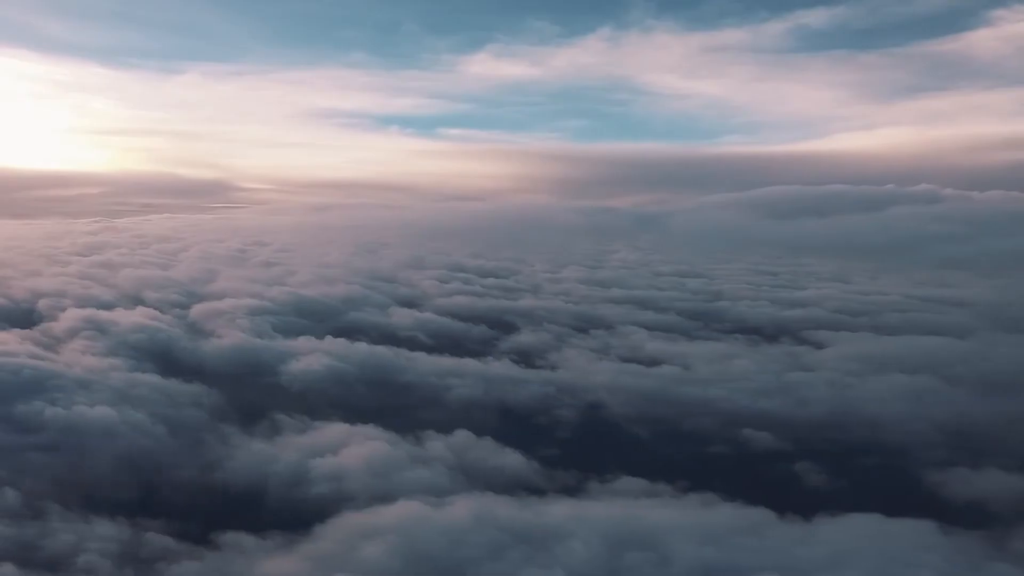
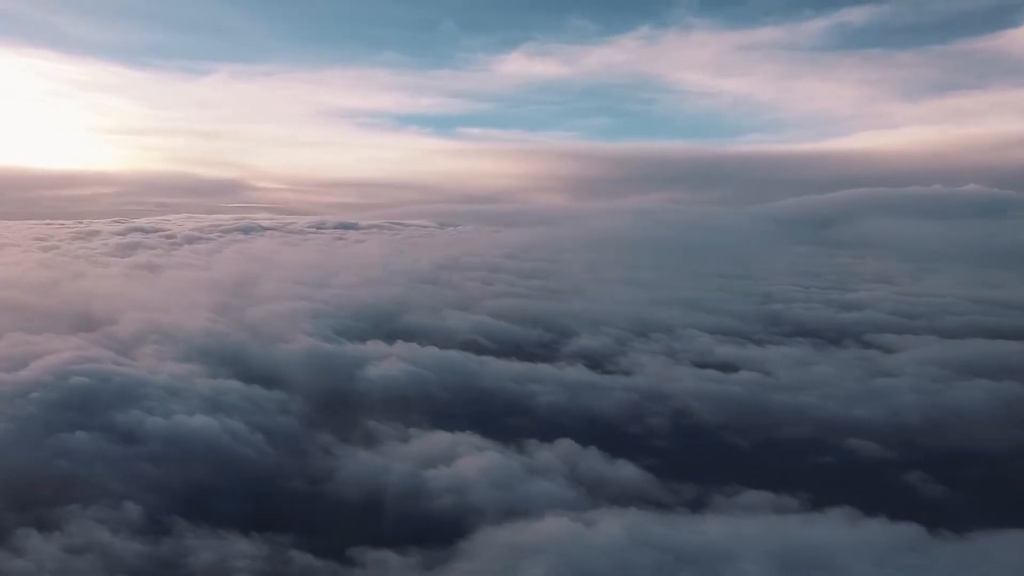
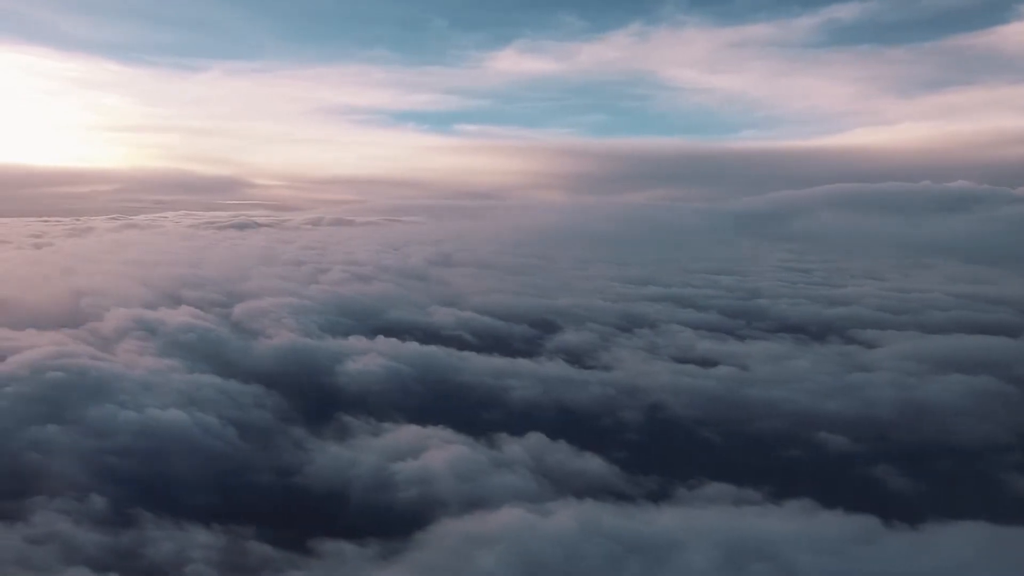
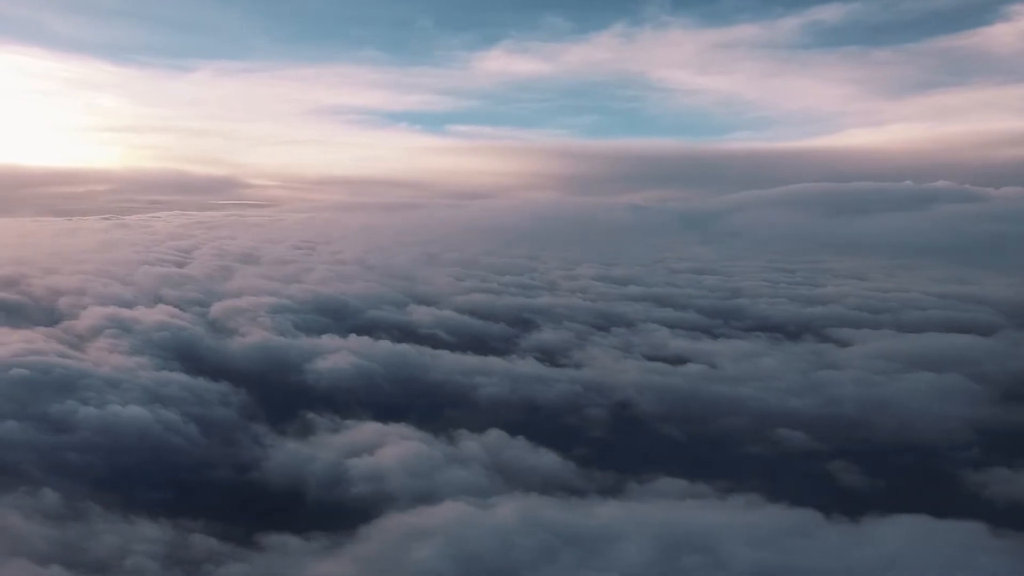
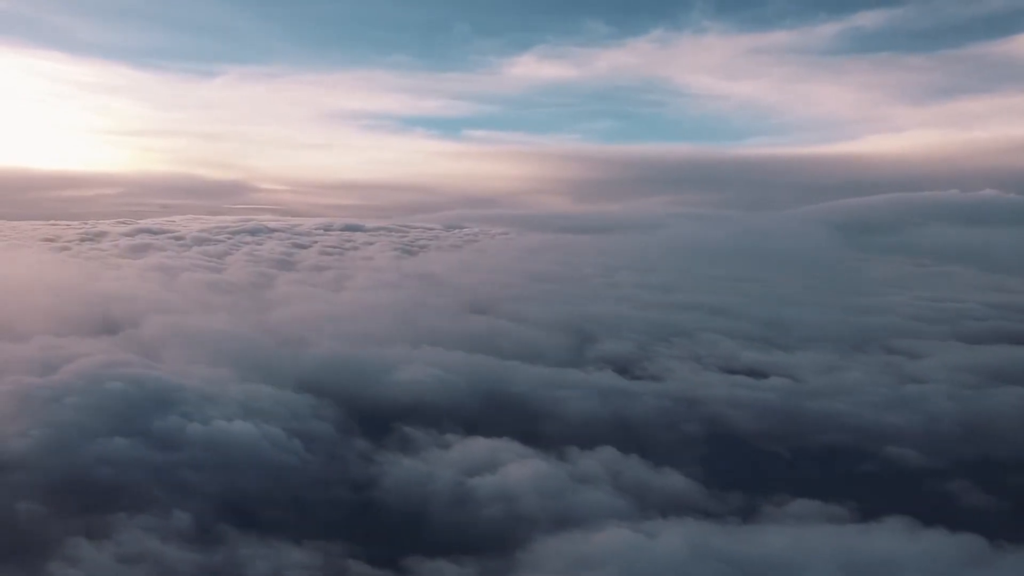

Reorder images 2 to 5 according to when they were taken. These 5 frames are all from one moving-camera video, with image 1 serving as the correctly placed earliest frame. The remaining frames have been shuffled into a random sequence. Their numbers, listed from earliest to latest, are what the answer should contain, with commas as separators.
4, 3, 2, 5
